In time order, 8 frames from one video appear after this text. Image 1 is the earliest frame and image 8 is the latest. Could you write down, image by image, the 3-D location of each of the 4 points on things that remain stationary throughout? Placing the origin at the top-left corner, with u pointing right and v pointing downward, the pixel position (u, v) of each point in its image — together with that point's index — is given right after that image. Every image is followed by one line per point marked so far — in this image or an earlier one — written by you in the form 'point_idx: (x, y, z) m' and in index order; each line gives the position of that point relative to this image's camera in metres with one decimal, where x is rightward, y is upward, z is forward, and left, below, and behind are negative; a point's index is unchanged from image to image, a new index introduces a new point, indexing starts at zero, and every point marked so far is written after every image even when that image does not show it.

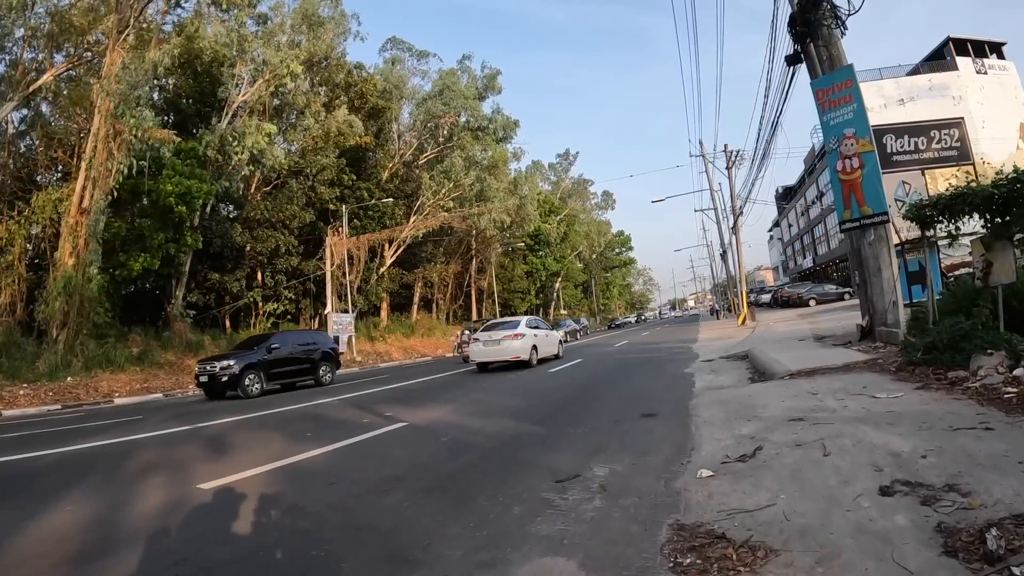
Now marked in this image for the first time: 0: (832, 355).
0: (+5.1, -1.1, +10.1) m
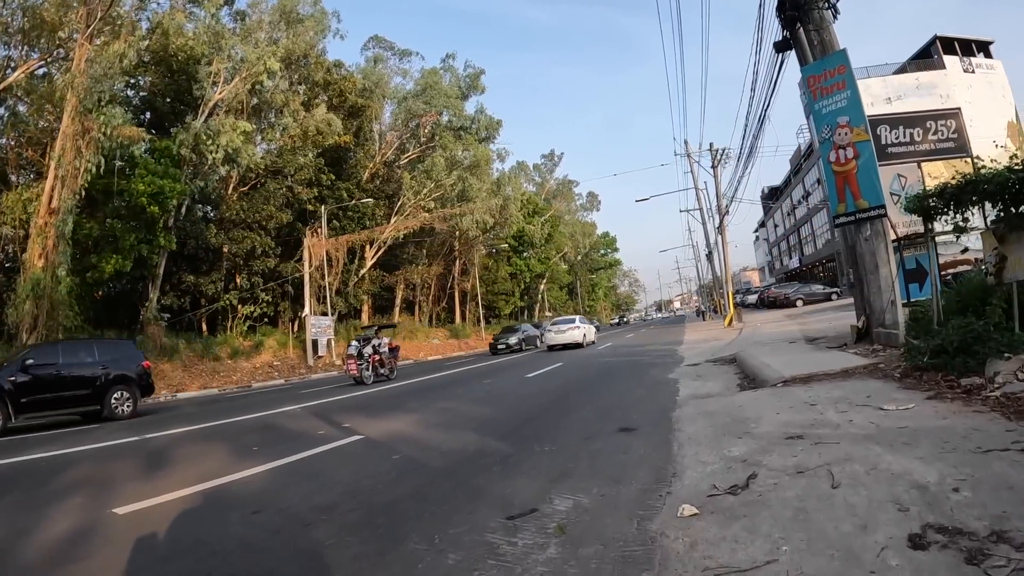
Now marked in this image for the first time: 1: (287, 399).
0: (+4.6, -1.0, +9.2) m
1: (-6.2, -3.0, +17.5) m
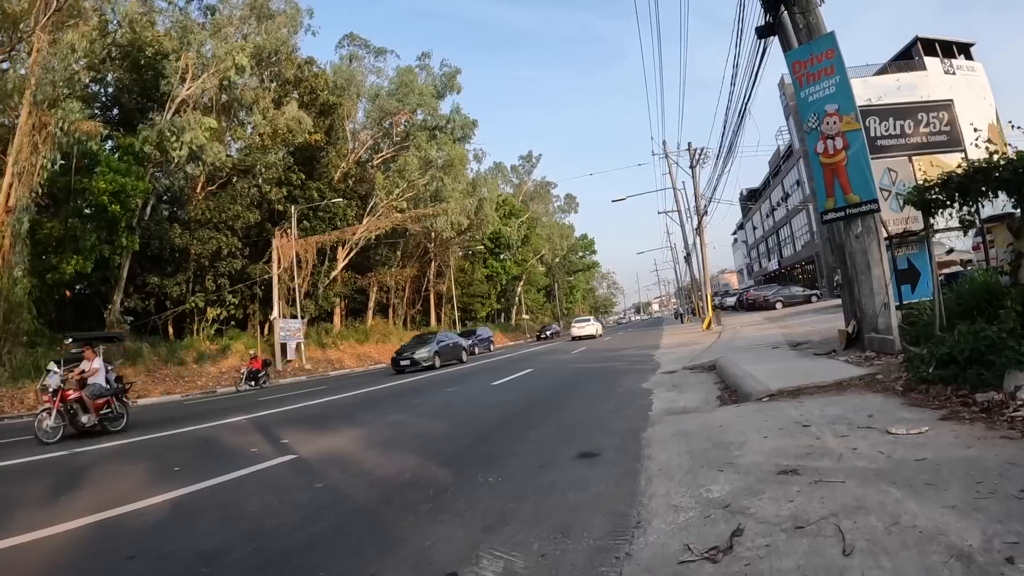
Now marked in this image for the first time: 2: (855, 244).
0: (+4.0, -1.0, +8.3) m
1: (-7.0, -3.1, +16.2) m
2: (+5.6, +0.7, +10.4) m
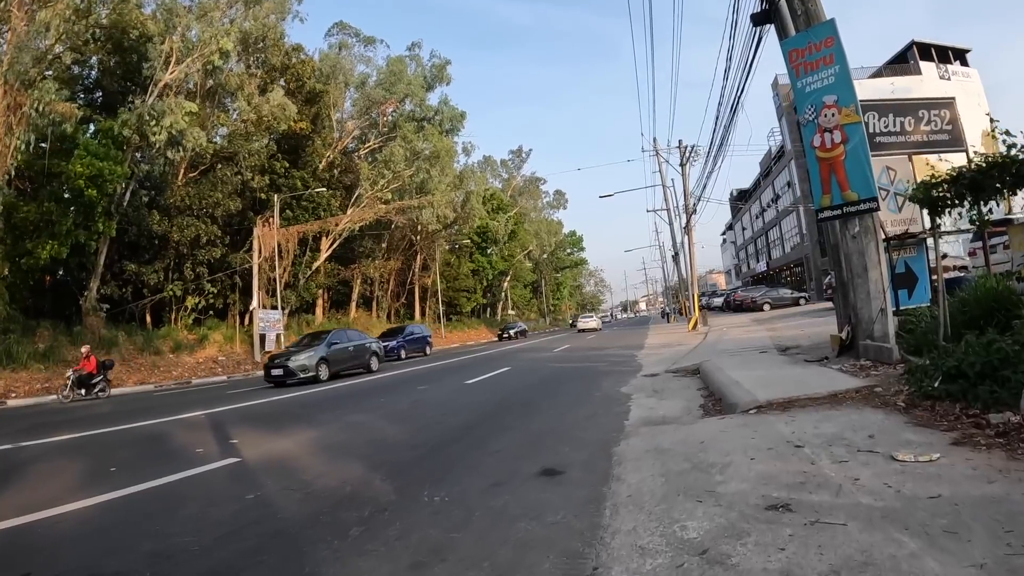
0: (+3.6, -1.1, +7.7) m
1: (-7.6, -2.8, +15.4) m
2: (+5.2, +0.7, +9.8) m
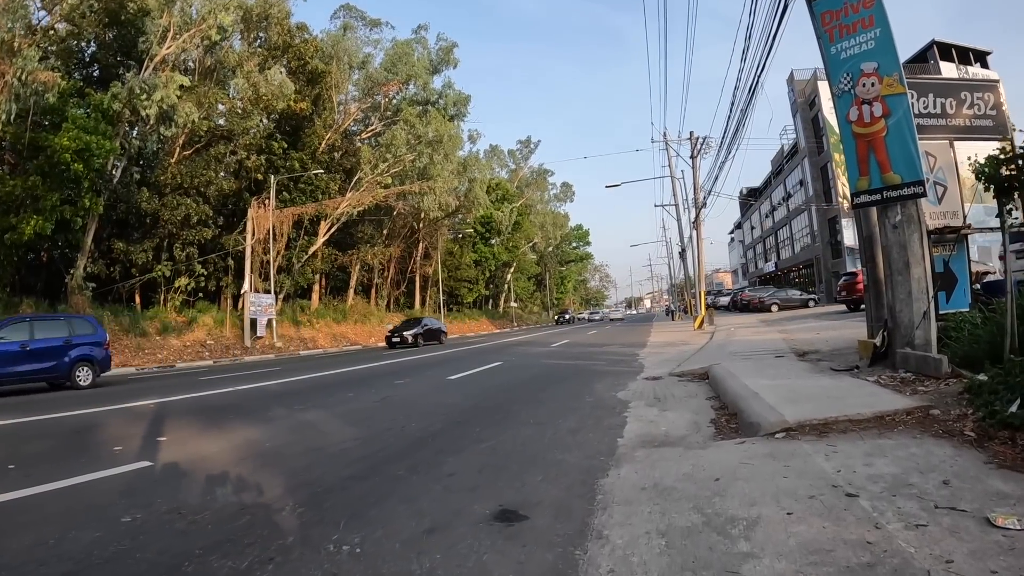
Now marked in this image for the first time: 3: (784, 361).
0: (+3.3, -1.0, +6.4) m
1: (-7.9, -2.3, +14.2) m
2: (+5.0, +0.7, +8.4) m
3: (+4.3, -1.2, +10.1) m
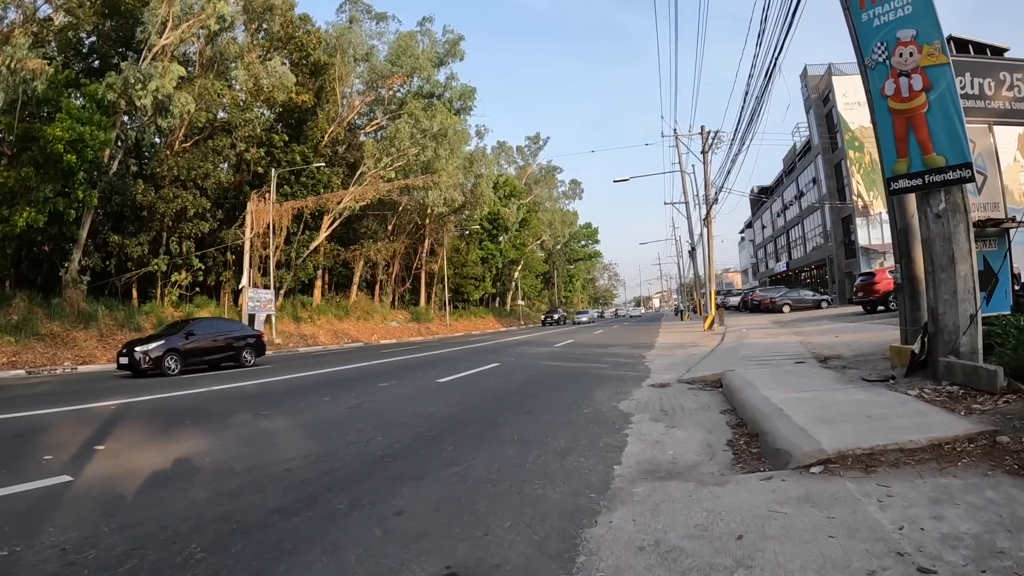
0: (+3.1, -1.0, +5.4) m
1: (-8.0, -2.1, +13.3) m
2: (+4.9, +0.7, +7.4) m
3: (+4.2, -1.1, +9.1) m
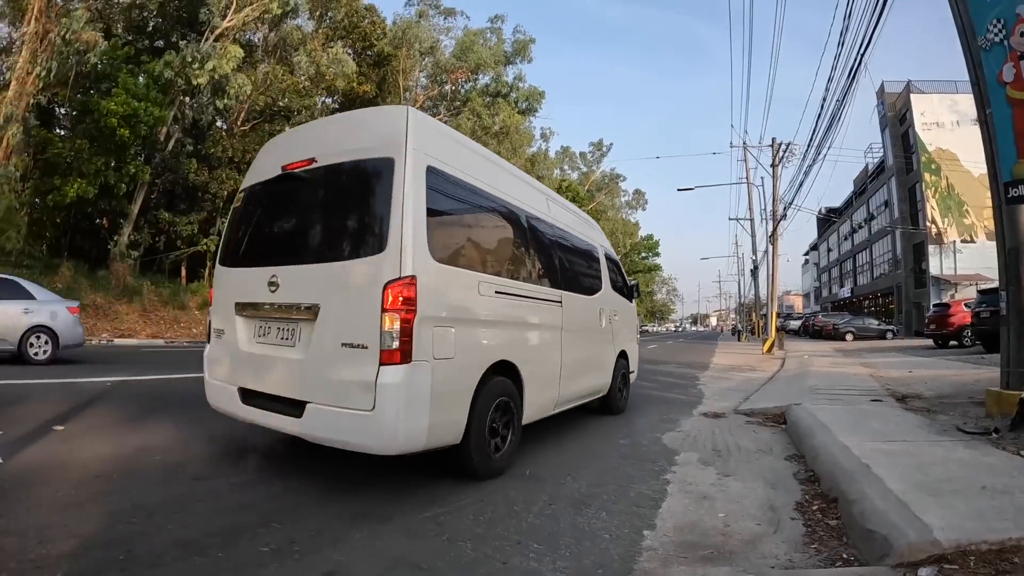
0: (+3.2, -1.2, +4.0) m
1: (-7.3, -1.7, +12.9) m
2: (+5.2, +0.4, +5.9) m
3: (+4.5, -1.5, +7.6) m
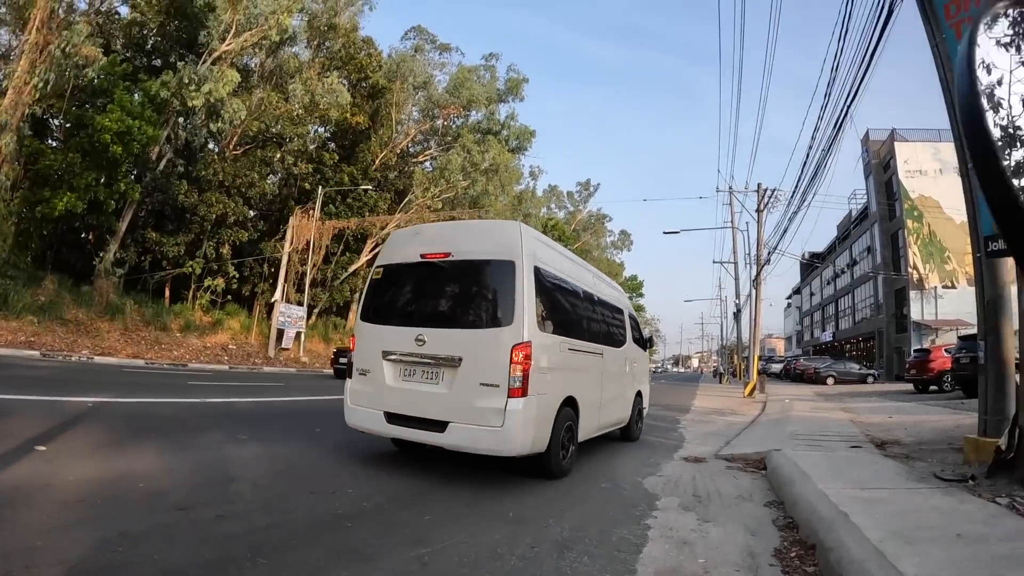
0: (+3.1, -1.6, +4.1) m
1: (-7.6, -2.2, +12.7) m
2: (+5.1, -0.2, +6.1) m
3: (+4.3, -2.1, +7.7) m
